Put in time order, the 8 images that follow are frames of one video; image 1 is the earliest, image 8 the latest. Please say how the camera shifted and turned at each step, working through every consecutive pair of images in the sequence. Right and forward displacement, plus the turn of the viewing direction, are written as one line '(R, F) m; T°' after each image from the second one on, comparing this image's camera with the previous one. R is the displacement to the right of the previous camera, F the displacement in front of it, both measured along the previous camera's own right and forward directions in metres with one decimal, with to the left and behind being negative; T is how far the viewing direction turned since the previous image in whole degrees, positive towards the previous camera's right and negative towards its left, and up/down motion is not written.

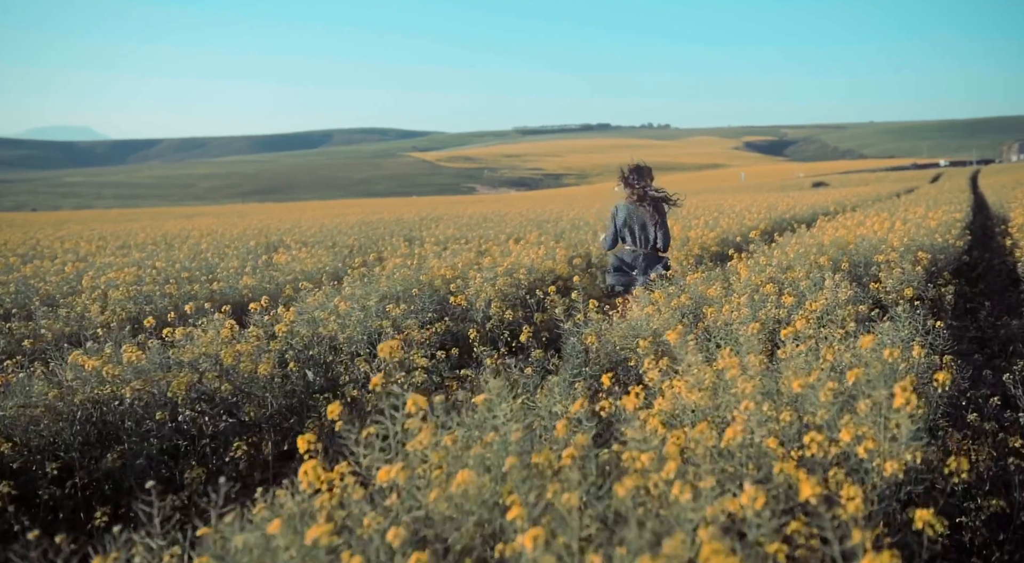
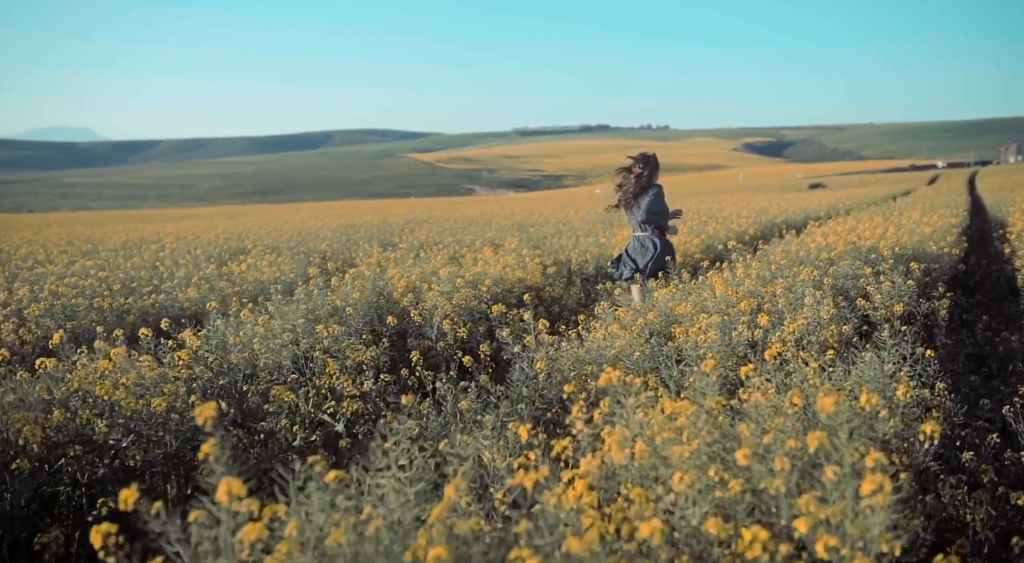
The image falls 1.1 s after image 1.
(+0.4, +0.5) m; 0°
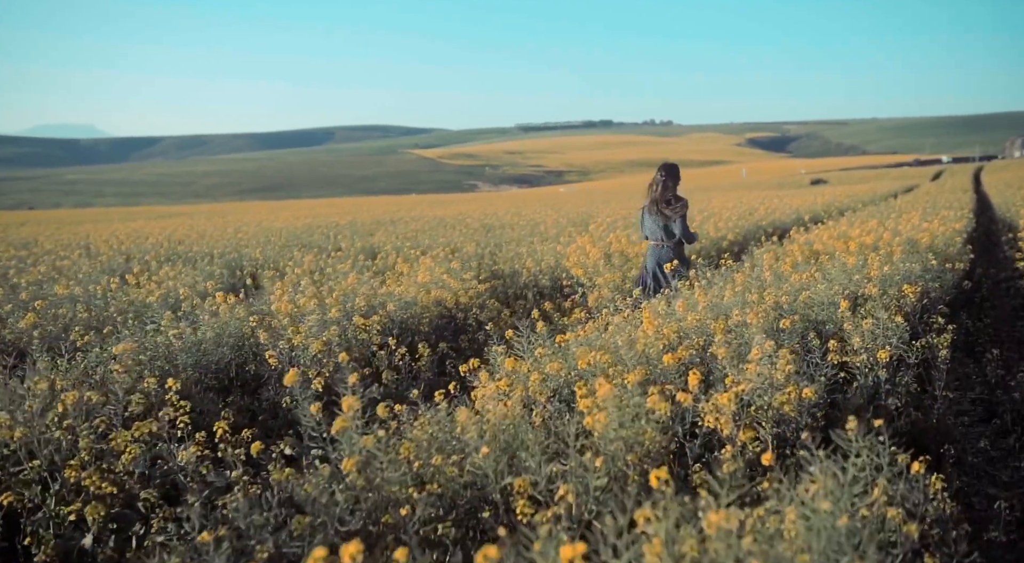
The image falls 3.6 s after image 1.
(+0.8, +1.3) m; 0°
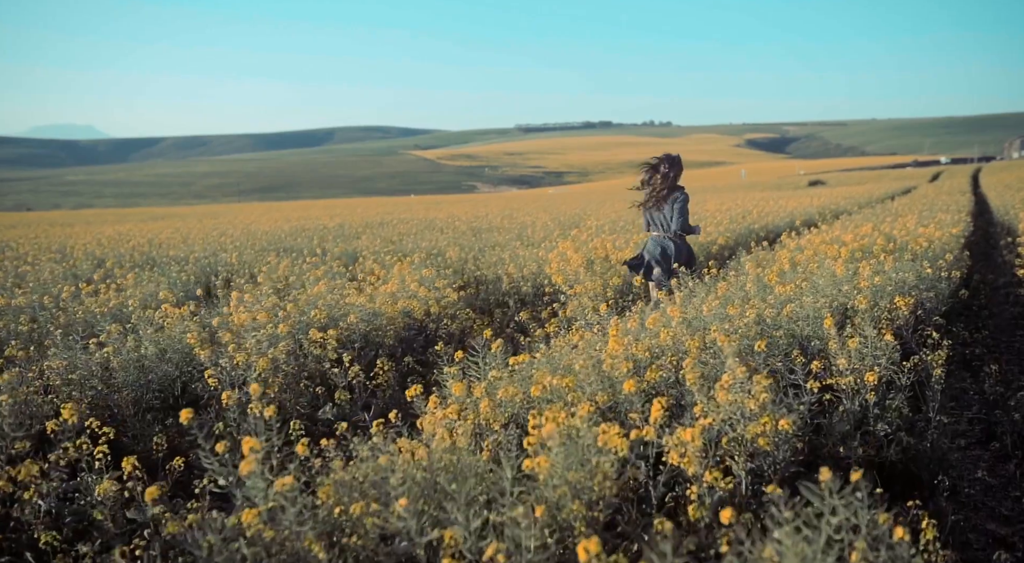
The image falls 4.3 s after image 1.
(+0.2, +0.4) m; 0°
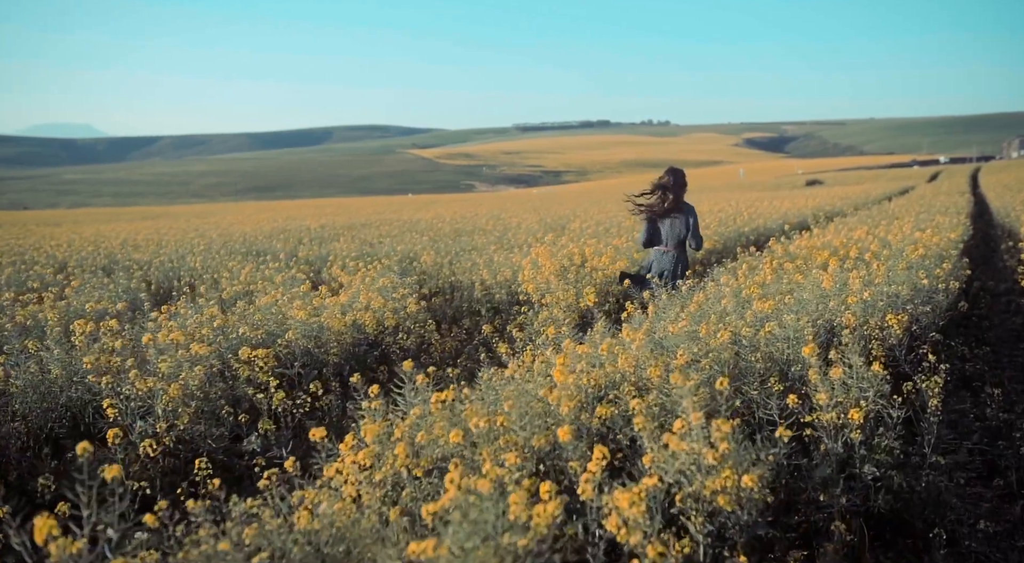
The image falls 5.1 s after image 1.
(+0.3, +0.5) m; 0°
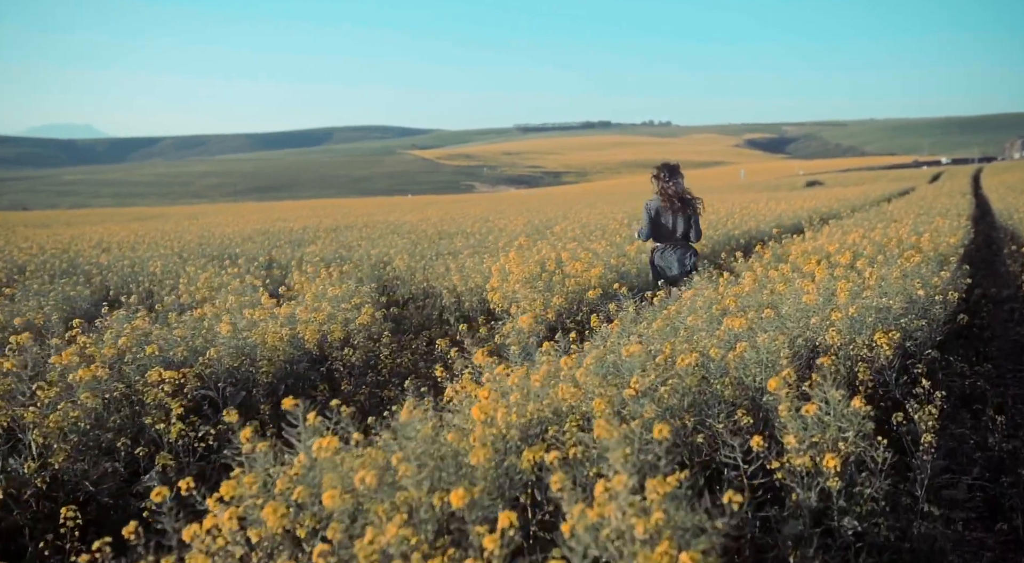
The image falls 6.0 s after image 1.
(+0.4, +0.5) m; 0°
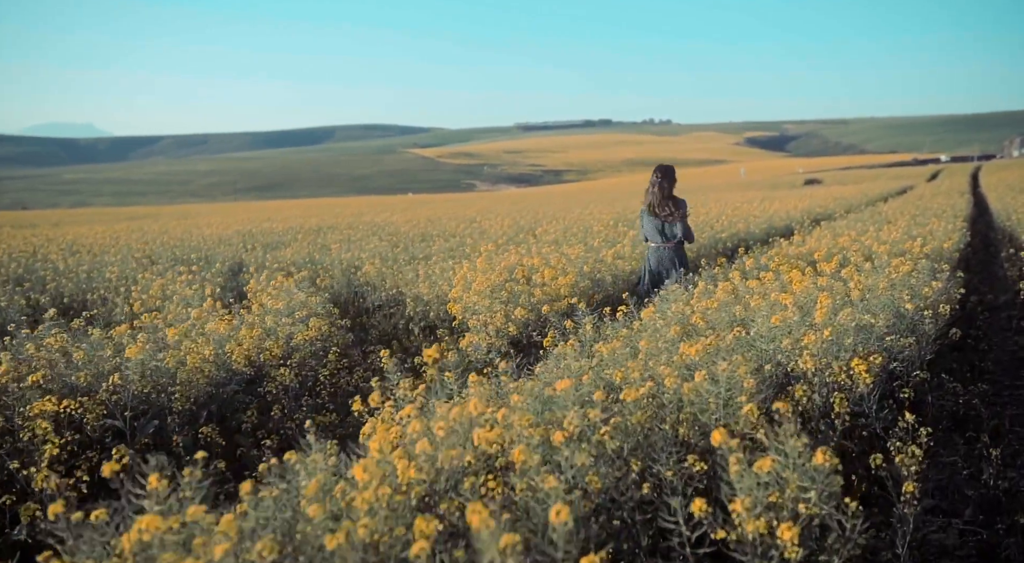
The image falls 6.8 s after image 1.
(+0.4, +0.5) m; 0°
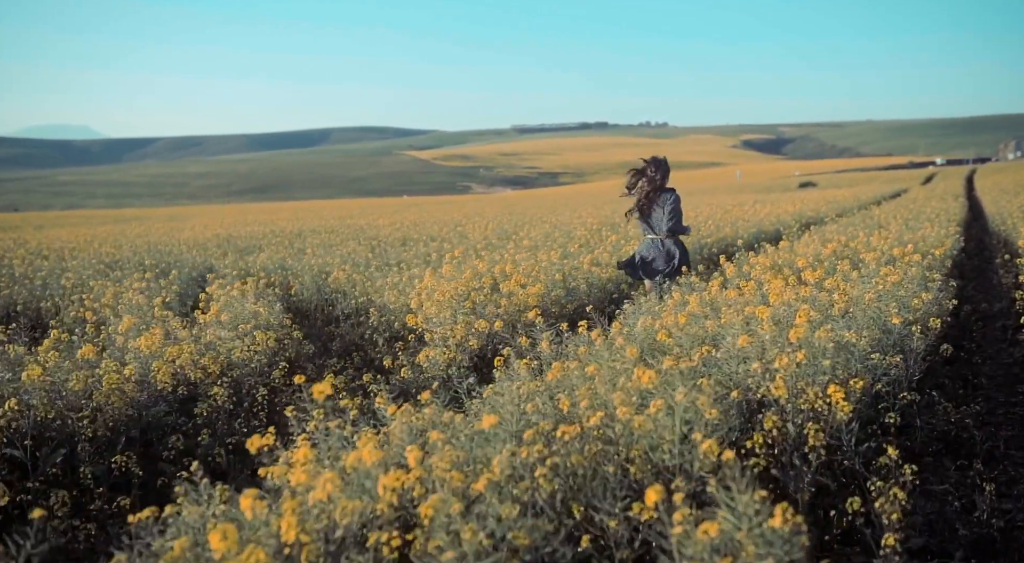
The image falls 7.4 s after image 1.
(+0.3, +0.4) m; 0°
